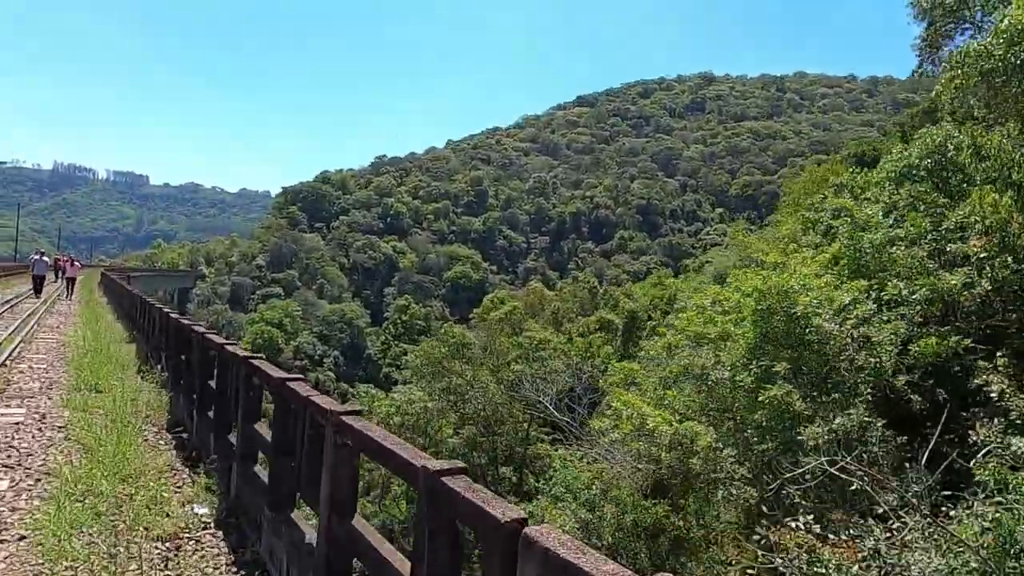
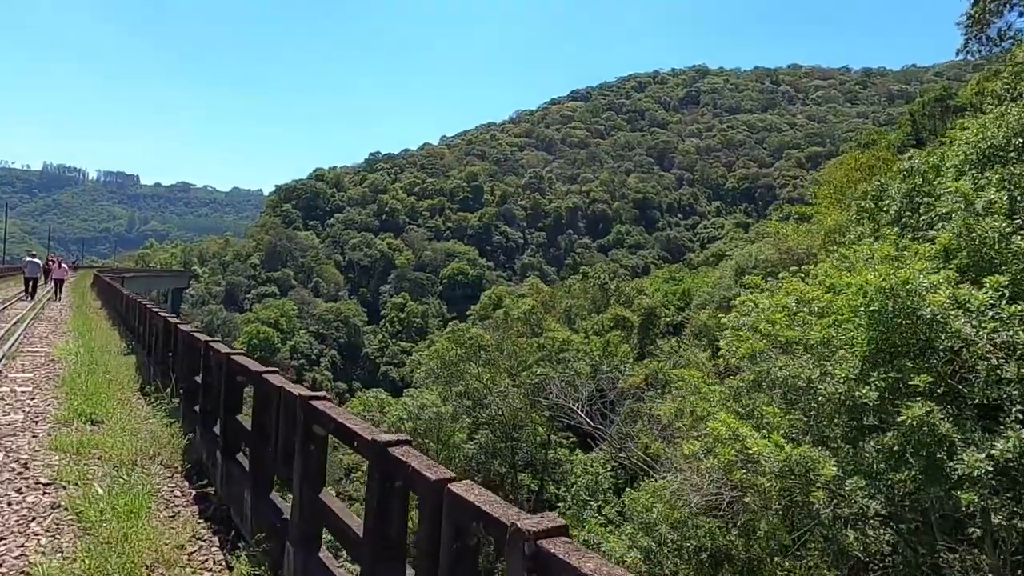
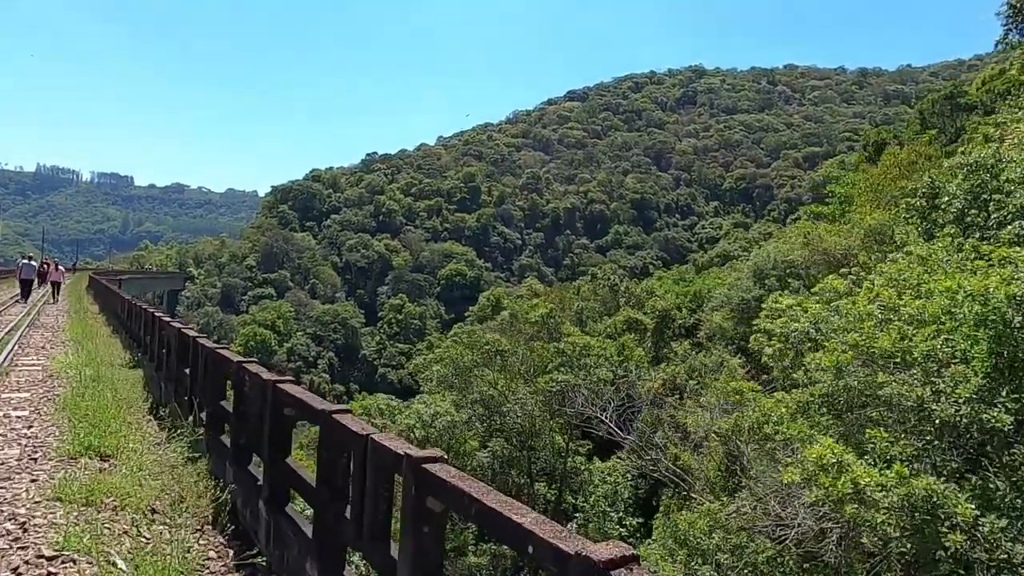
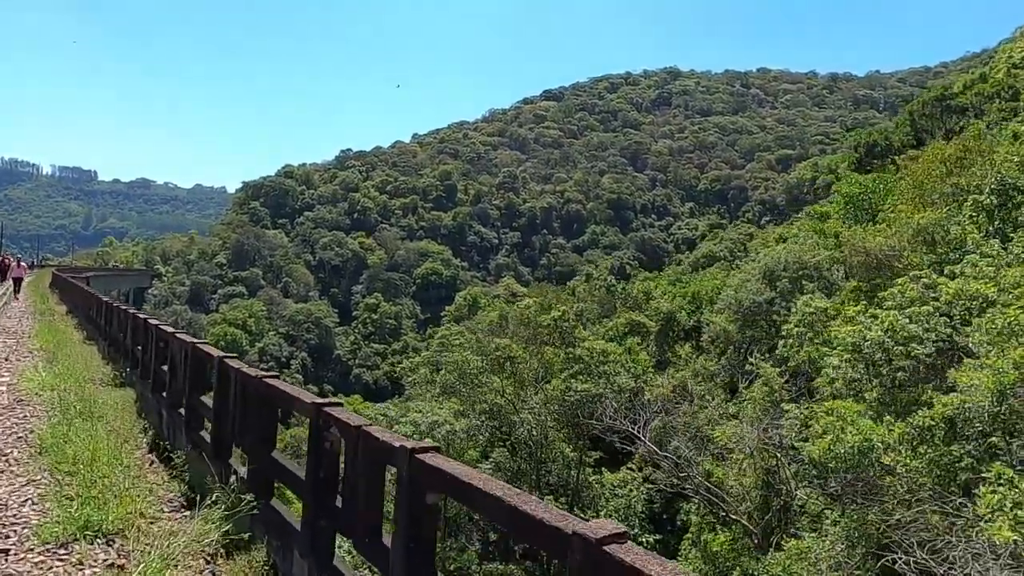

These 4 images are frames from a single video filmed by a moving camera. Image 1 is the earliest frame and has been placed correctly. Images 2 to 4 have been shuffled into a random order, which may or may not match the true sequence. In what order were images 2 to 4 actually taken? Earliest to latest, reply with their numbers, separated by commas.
2, 3, 4
